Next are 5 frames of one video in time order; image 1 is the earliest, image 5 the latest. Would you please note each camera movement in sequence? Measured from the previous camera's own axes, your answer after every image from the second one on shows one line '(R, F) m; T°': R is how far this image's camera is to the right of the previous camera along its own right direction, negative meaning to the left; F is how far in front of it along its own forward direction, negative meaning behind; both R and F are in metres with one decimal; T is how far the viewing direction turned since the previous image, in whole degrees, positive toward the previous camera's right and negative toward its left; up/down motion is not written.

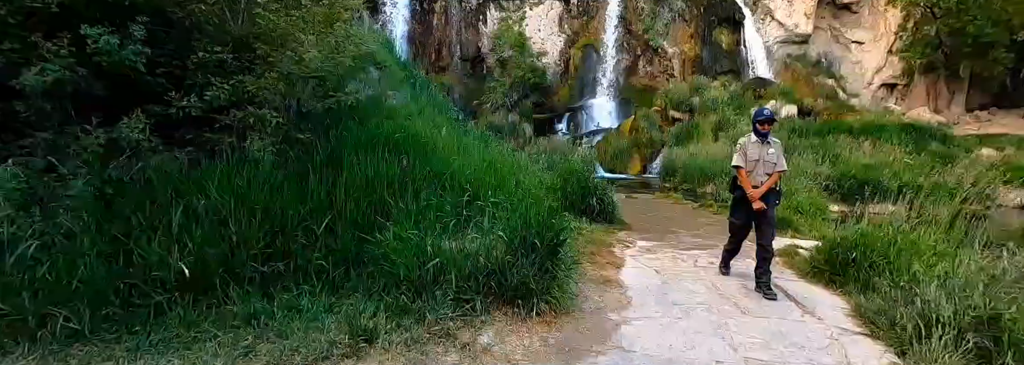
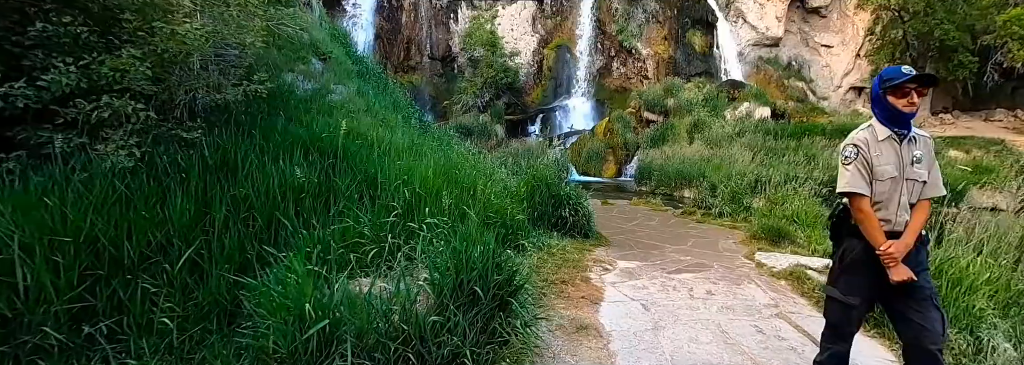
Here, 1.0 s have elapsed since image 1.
(+0.2, +0.7) m; +3°
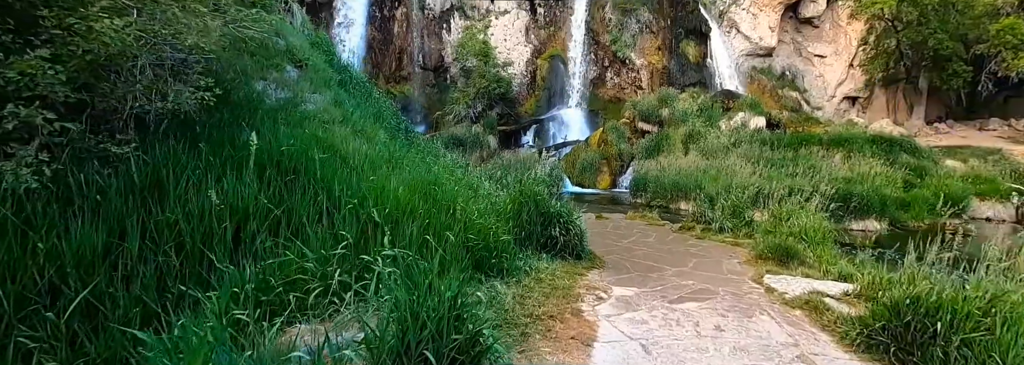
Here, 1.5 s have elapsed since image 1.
(+0.1, +0.4) m; +1°
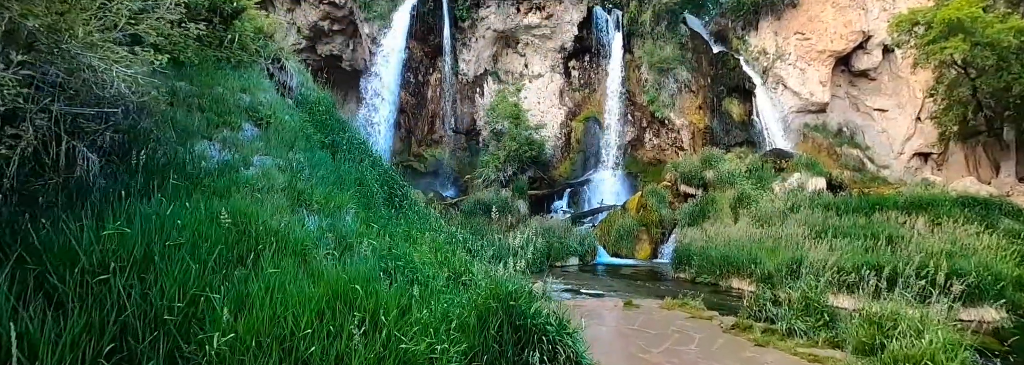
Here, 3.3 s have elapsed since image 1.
(+0.5, +1.2) m; -5°
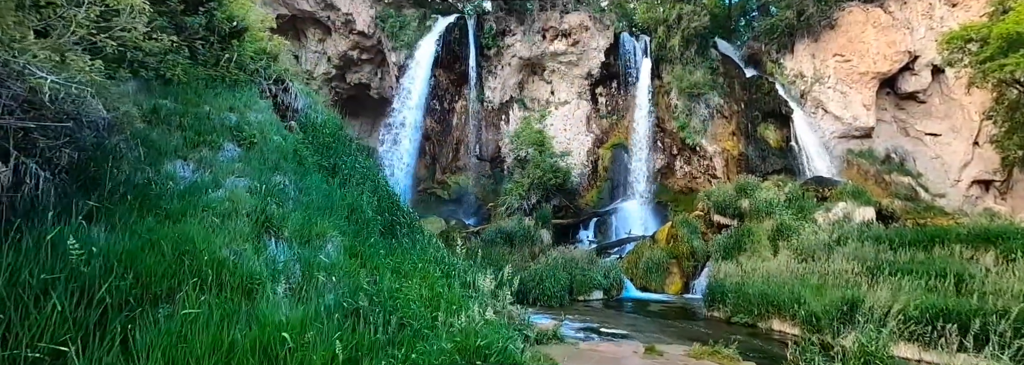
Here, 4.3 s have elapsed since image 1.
(+0.3, +0.5) m; -4°
